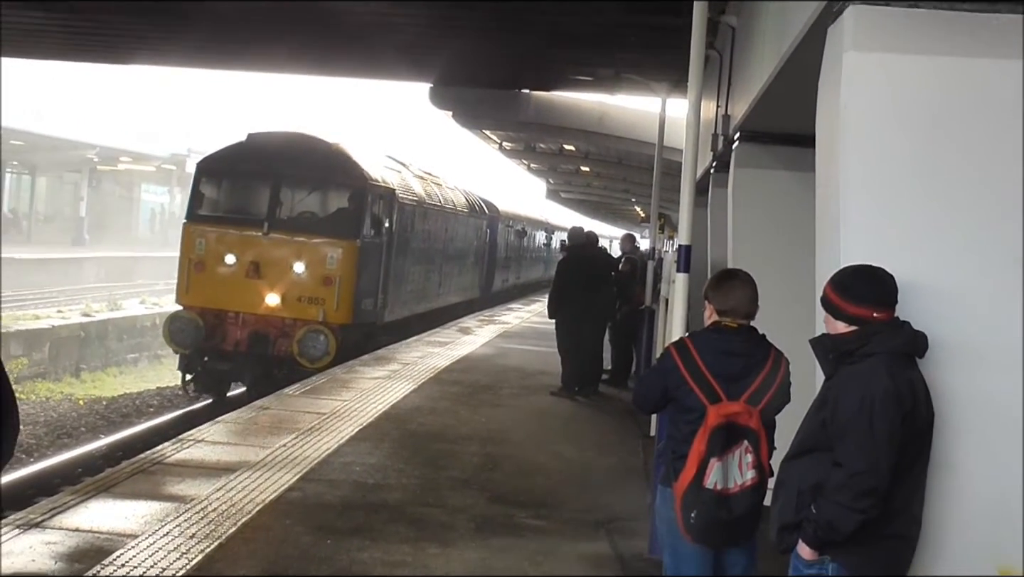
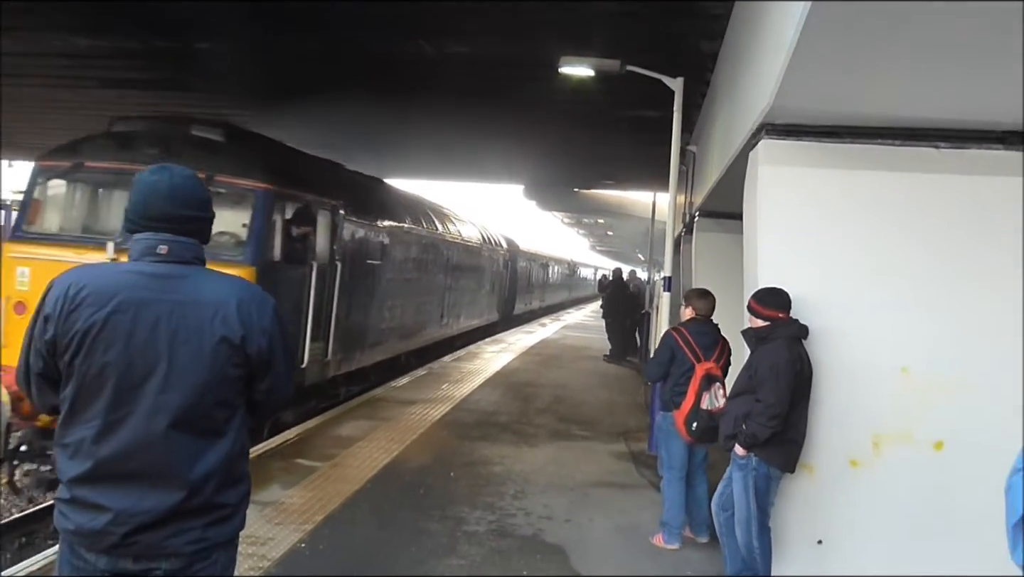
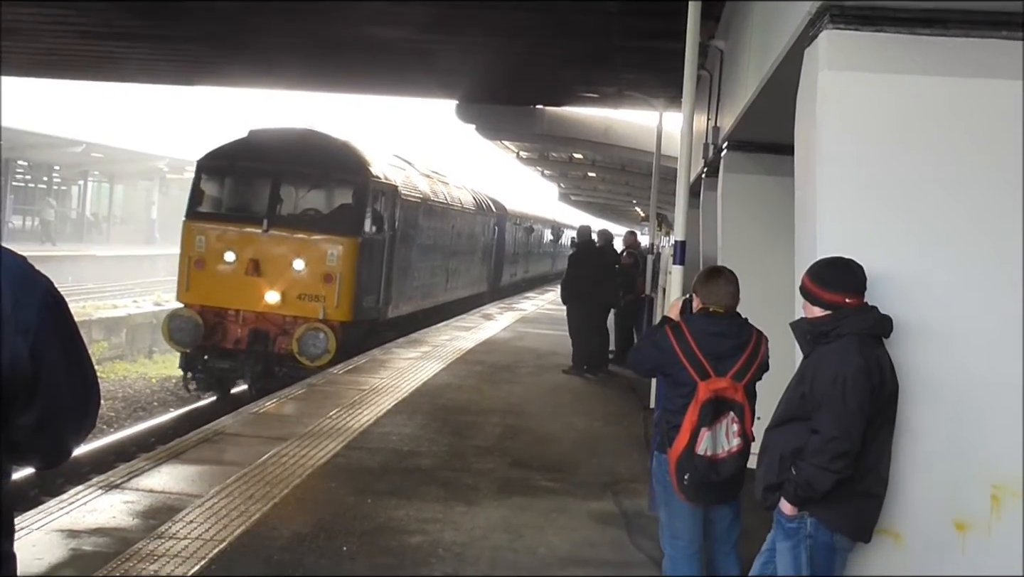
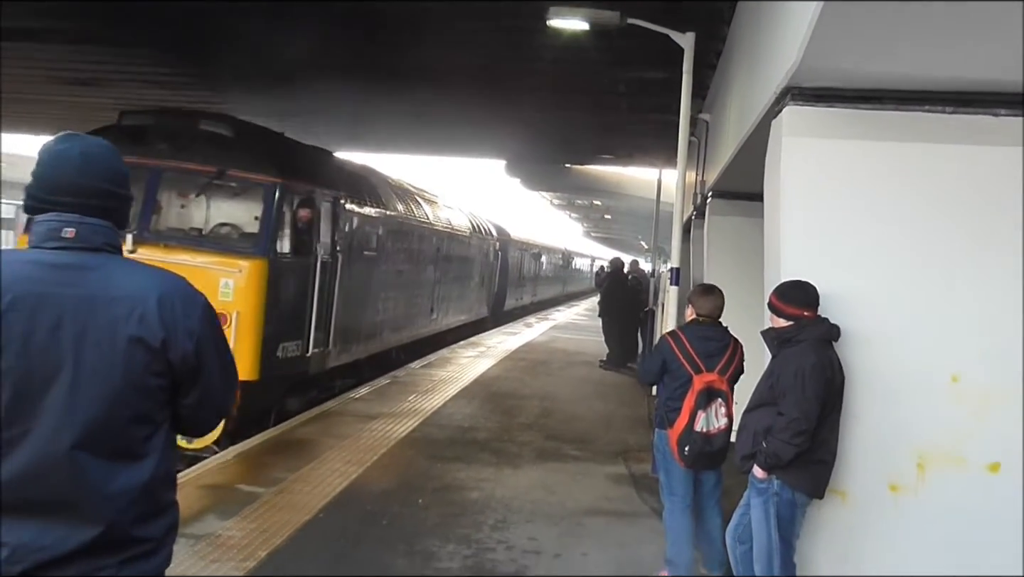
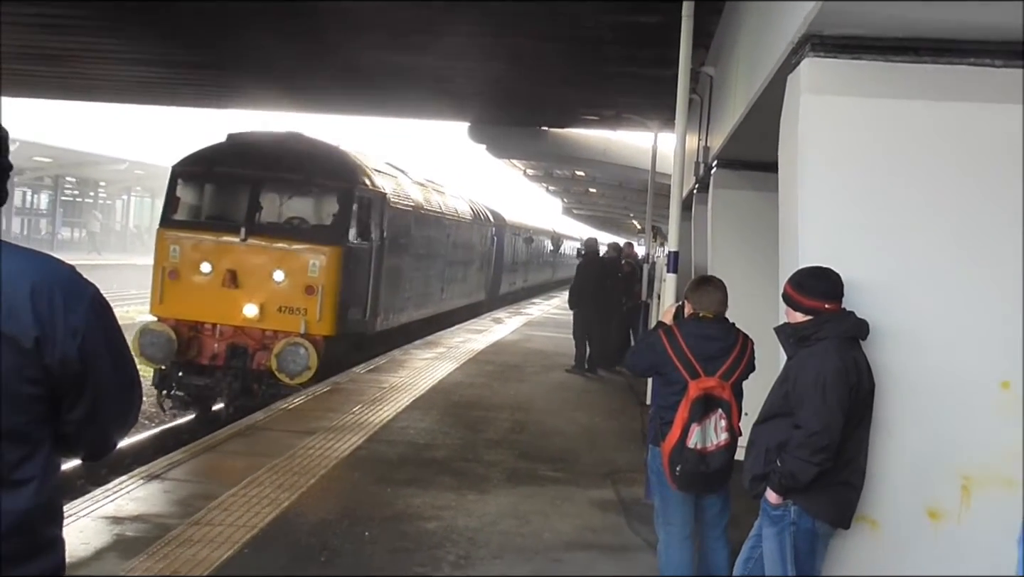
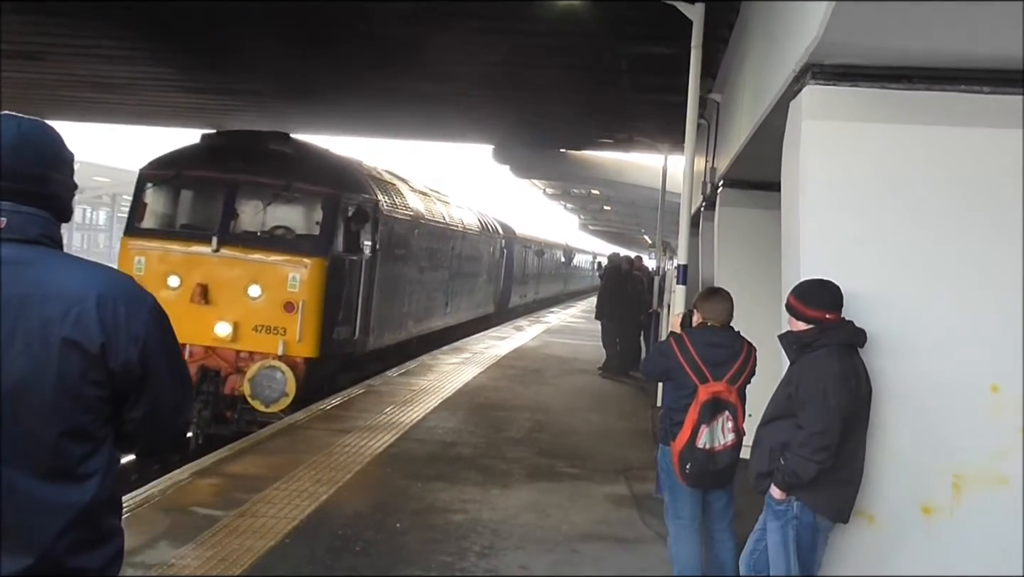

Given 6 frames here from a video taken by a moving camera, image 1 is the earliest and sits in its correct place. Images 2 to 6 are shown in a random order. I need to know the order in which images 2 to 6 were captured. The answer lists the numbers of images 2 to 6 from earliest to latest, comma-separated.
3, 5, 6, 4, 2
